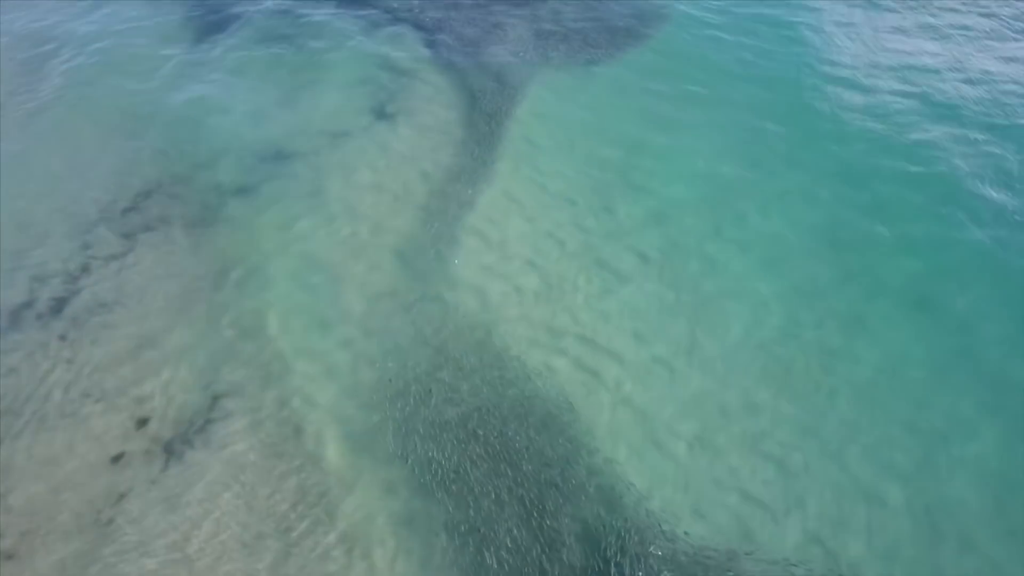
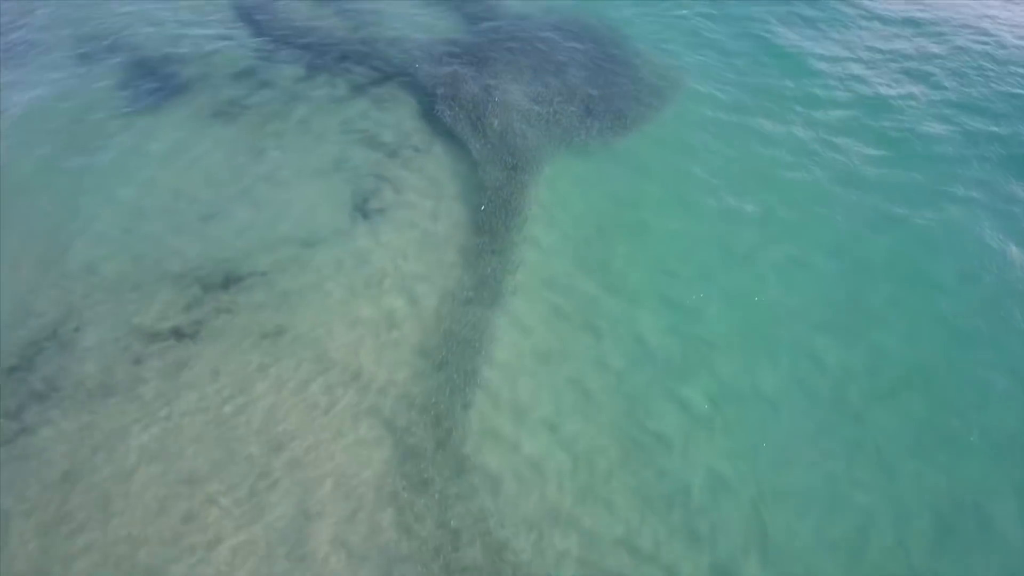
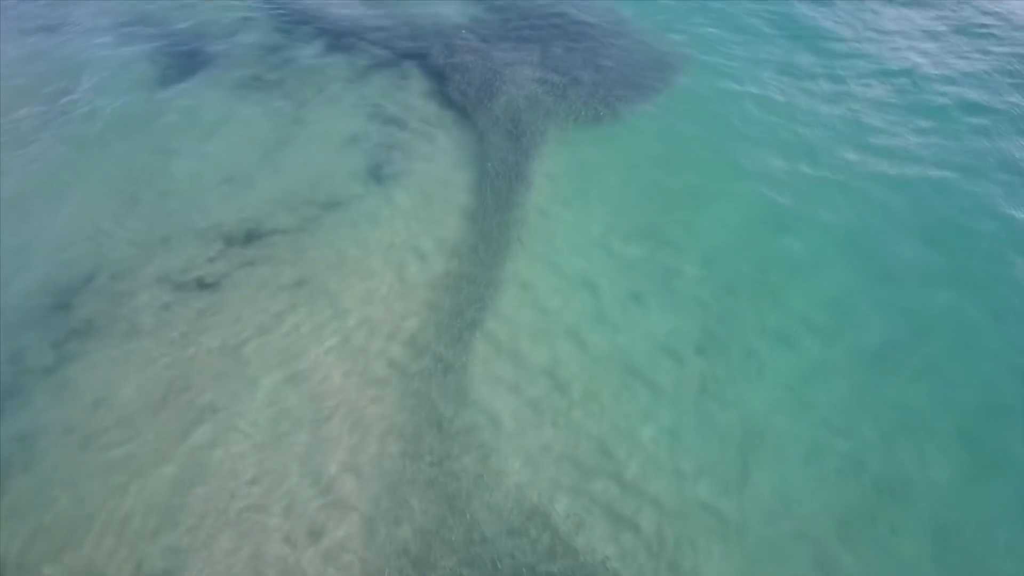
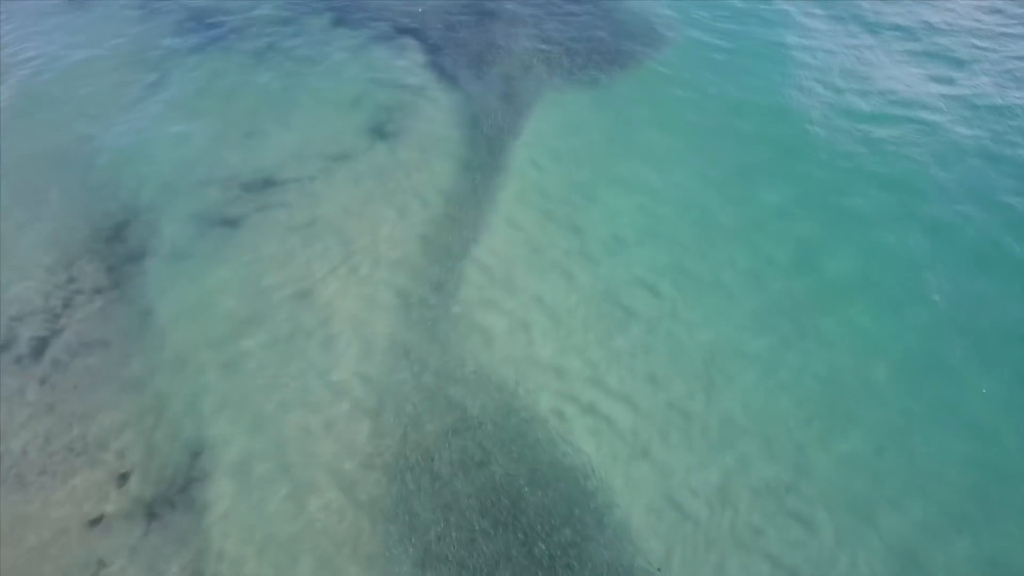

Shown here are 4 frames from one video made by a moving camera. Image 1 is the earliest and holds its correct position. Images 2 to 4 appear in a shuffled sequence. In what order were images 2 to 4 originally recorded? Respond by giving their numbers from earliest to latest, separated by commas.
4, 3, 2
